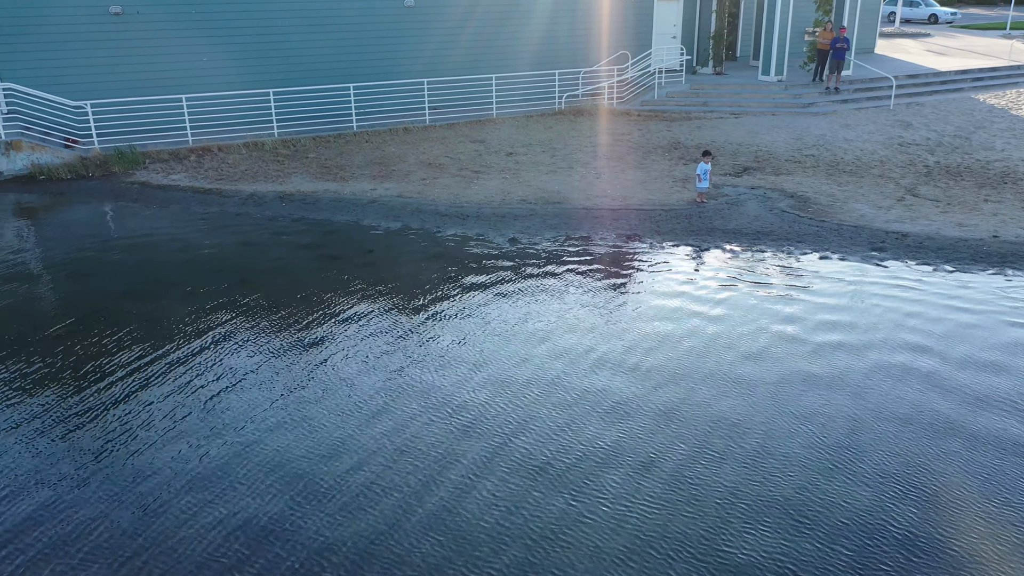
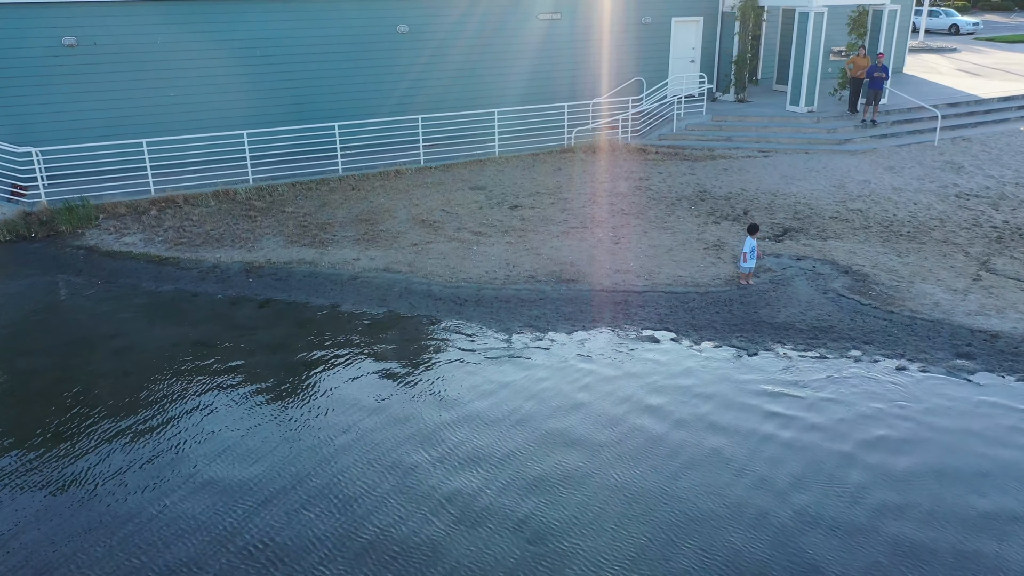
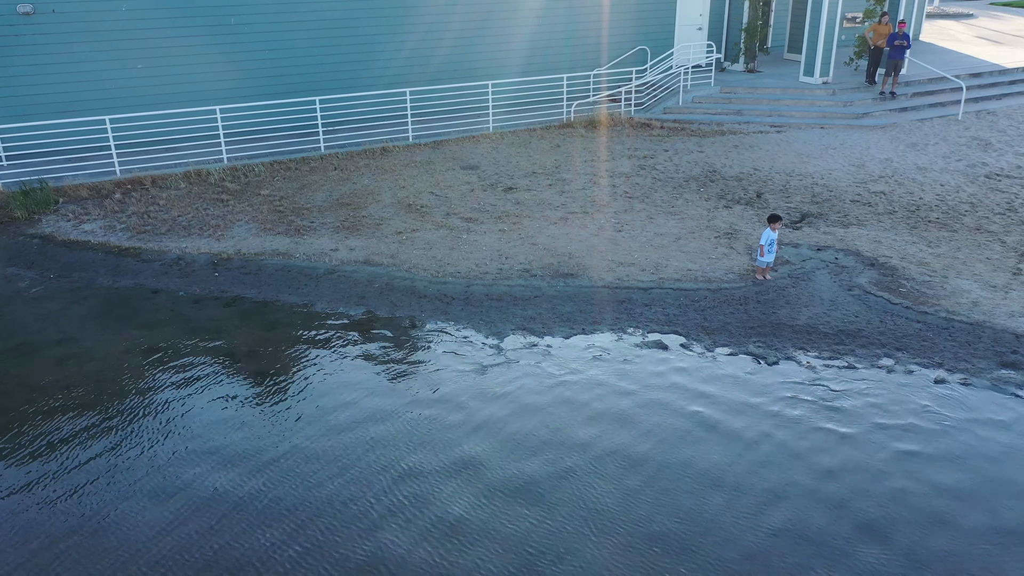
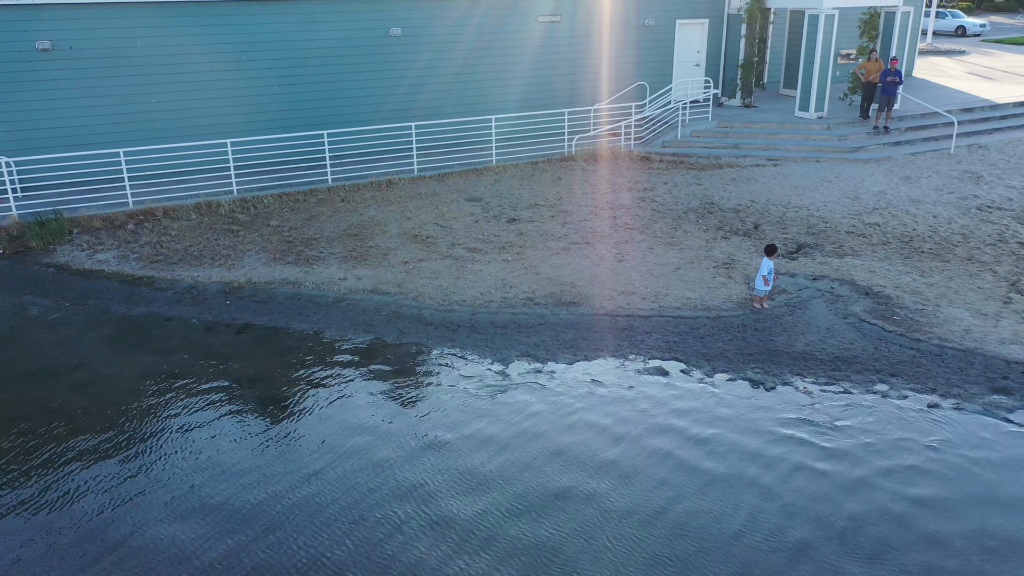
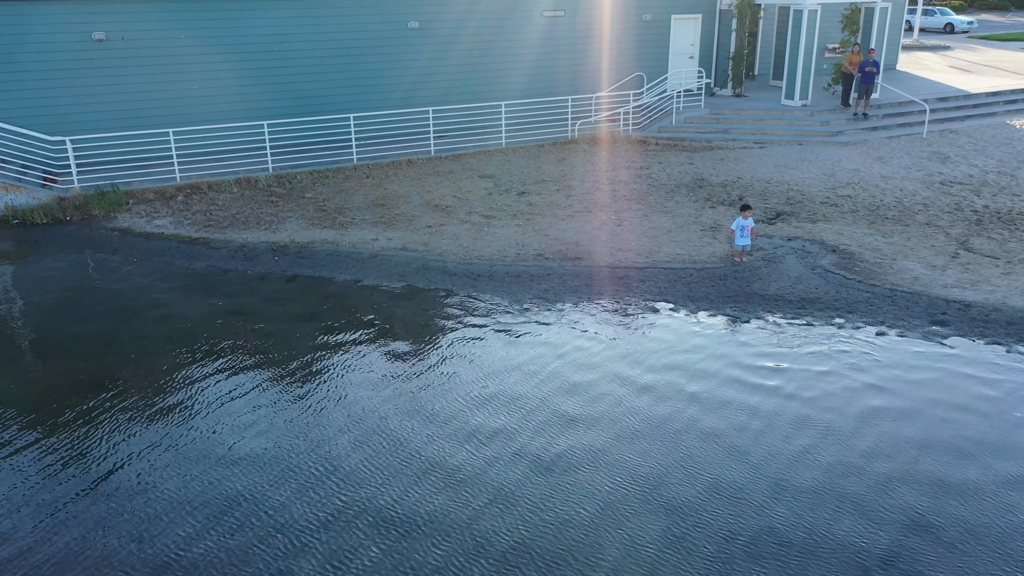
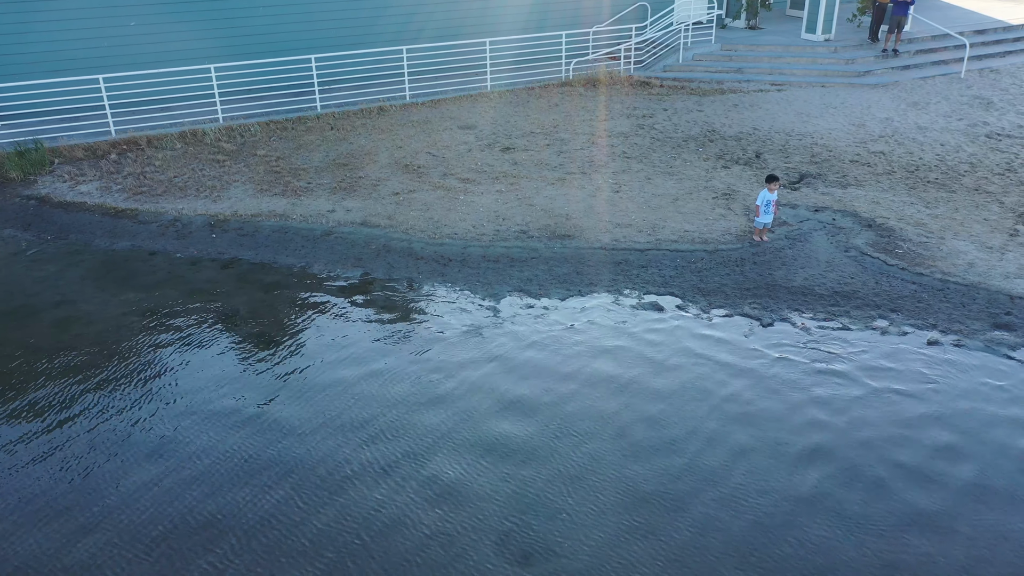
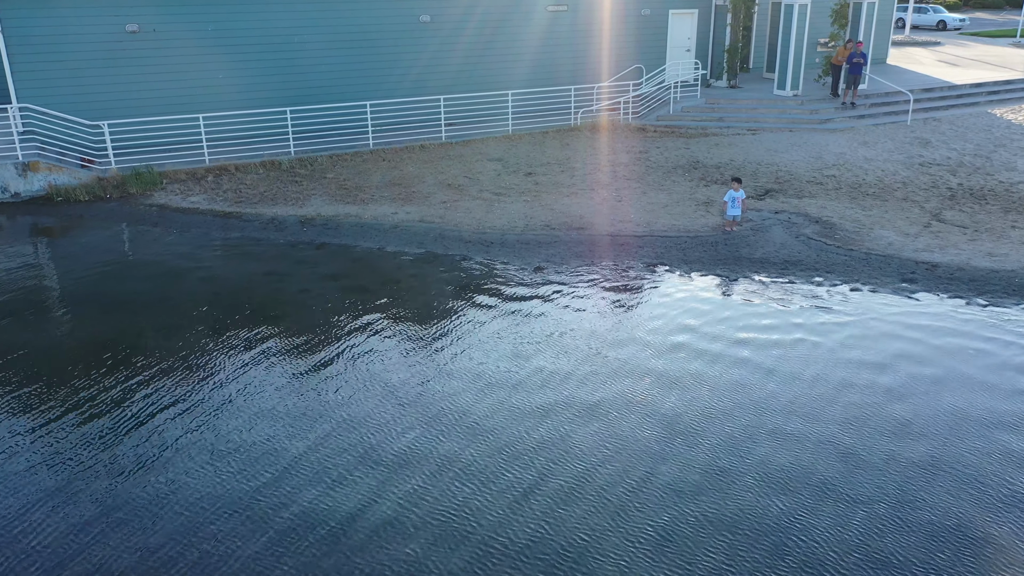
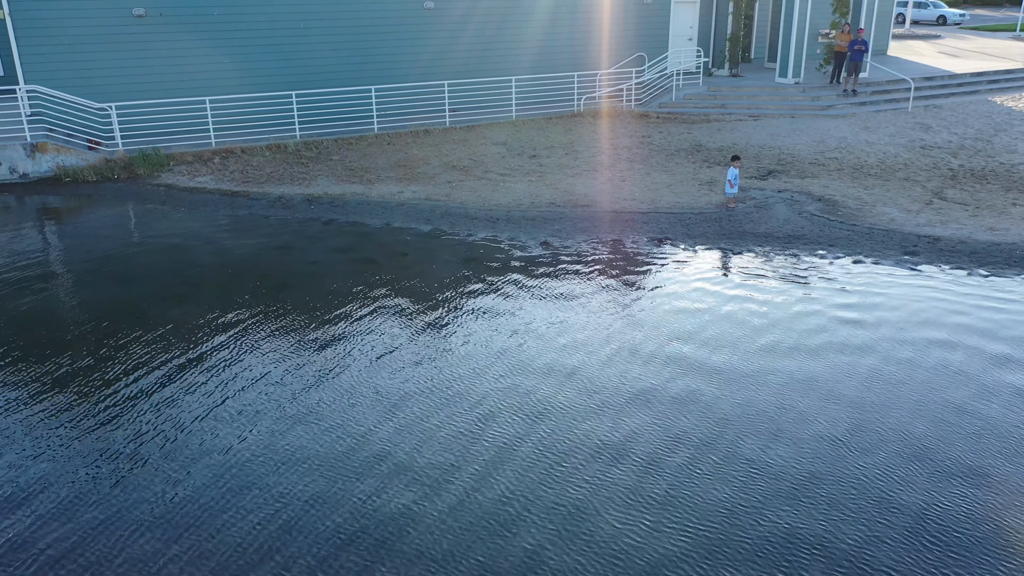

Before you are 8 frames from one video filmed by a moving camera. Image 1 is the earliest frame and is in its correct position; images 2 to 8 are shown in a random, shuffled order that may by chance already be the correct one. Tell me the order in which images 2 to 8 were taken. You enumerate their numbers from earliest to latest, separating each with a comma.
8, 7, 5, 2, 4, 3, 6
